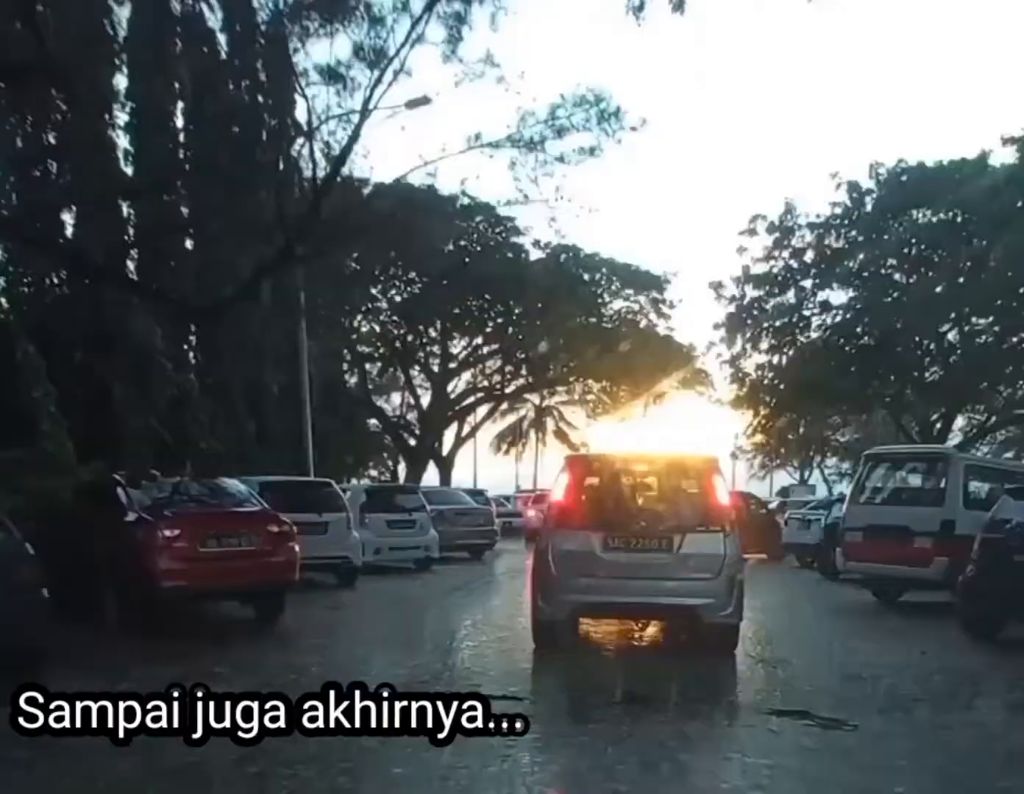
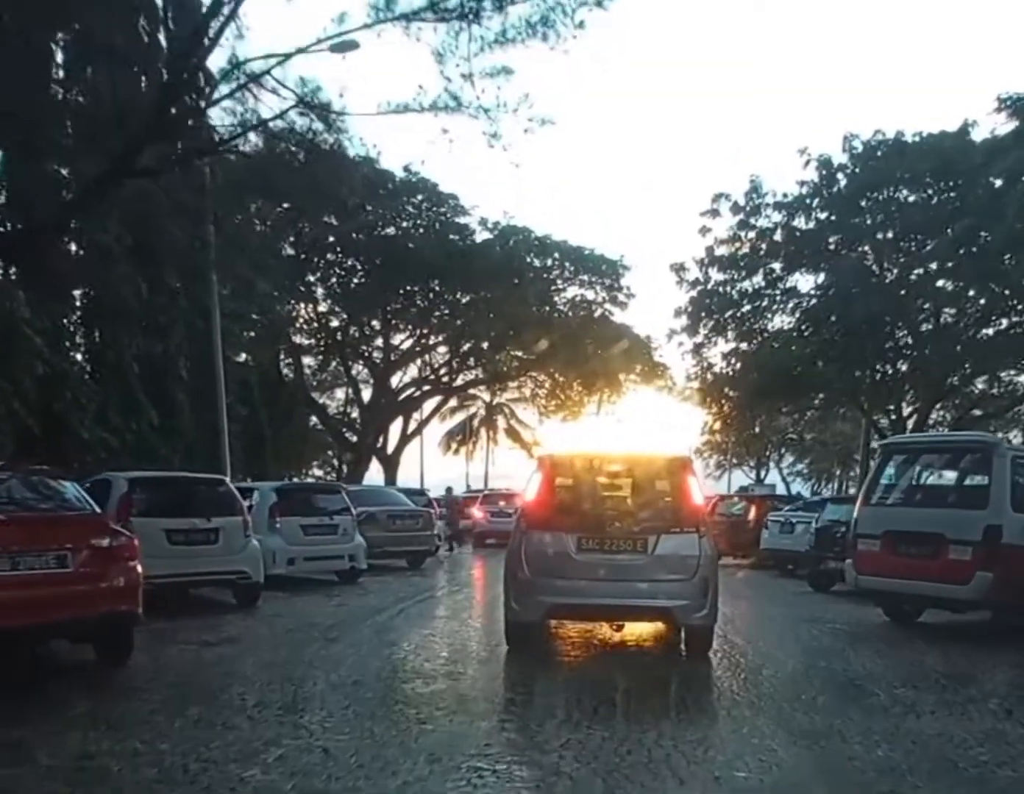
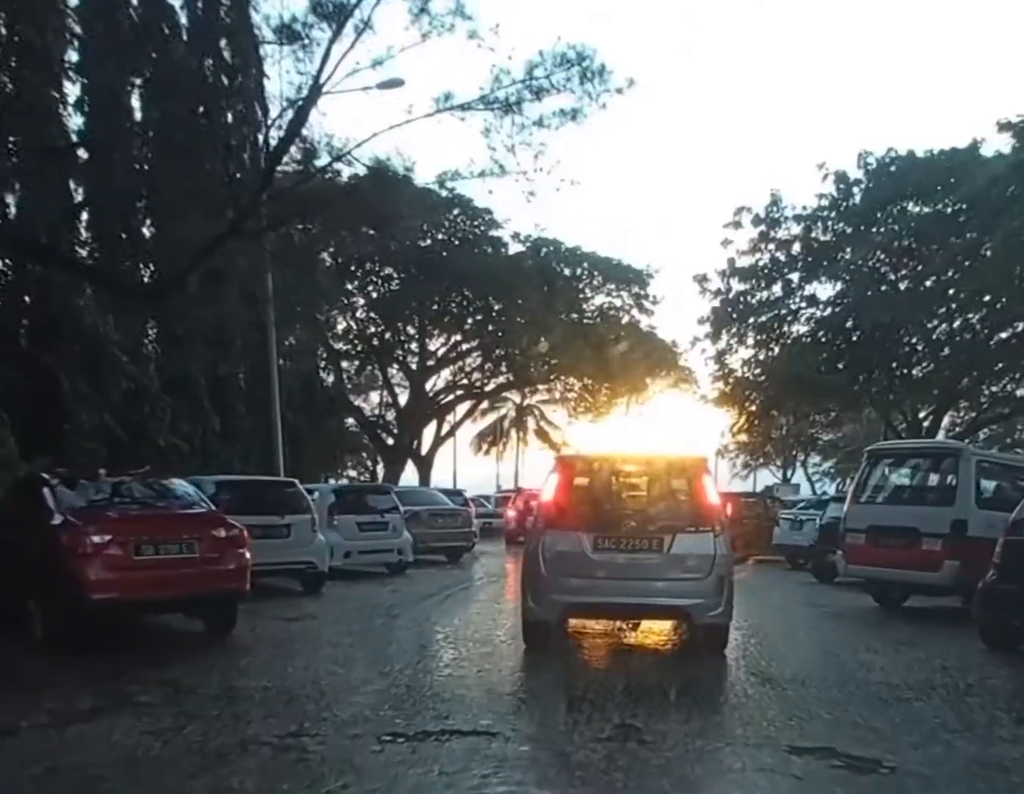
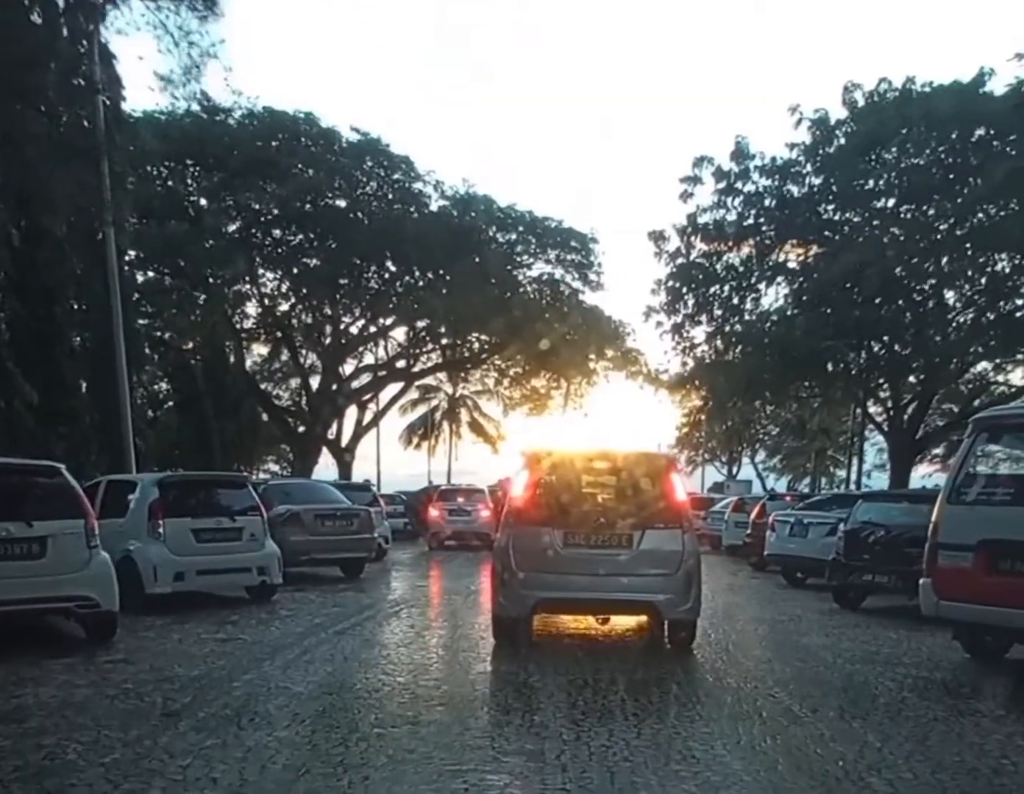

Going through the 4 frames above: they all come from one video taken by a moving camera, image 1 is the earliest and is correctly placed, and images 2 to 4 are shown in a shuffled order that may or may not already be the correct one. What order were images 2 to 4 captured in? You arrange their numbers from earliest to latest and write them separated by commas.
3, 2, 4
